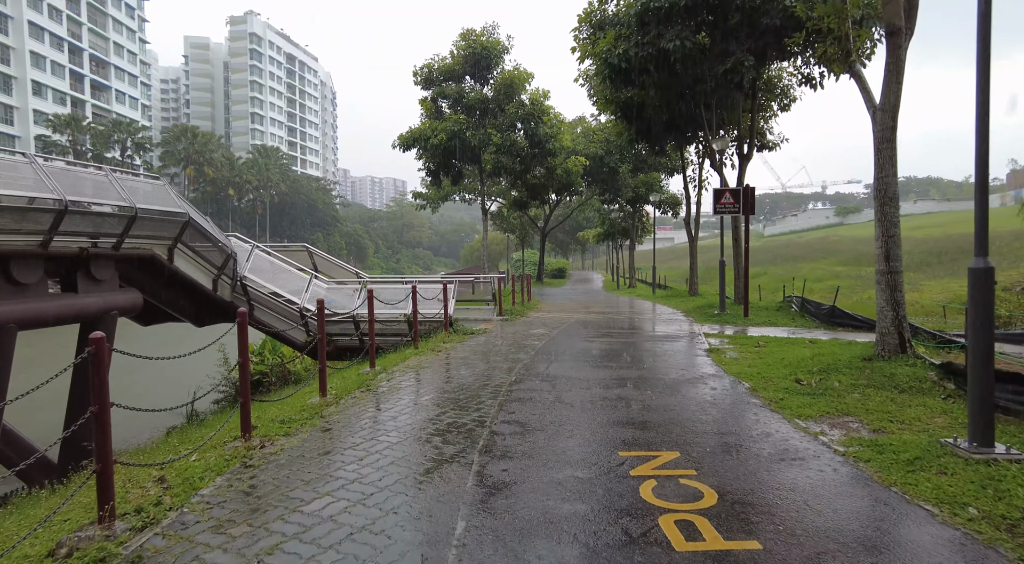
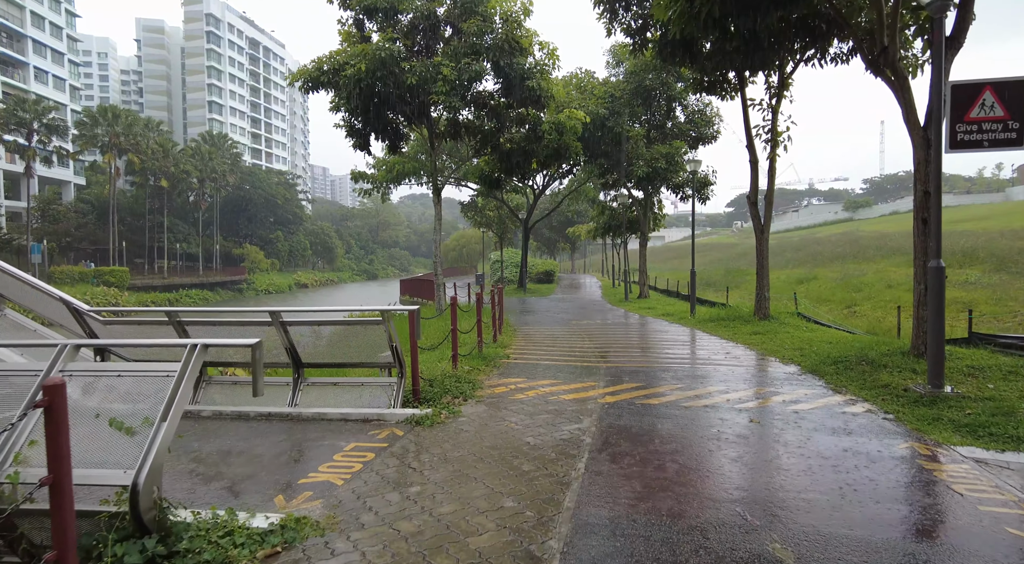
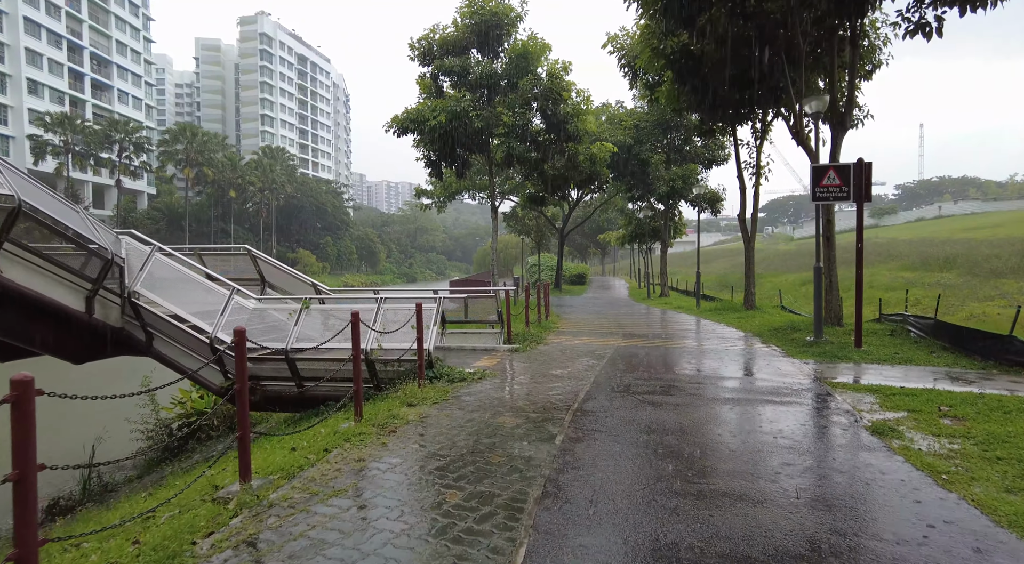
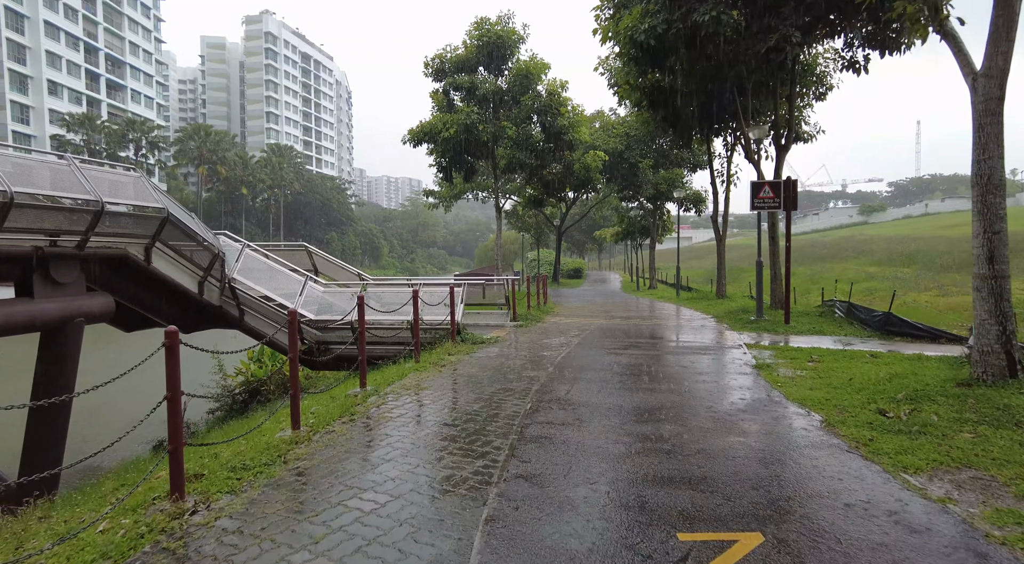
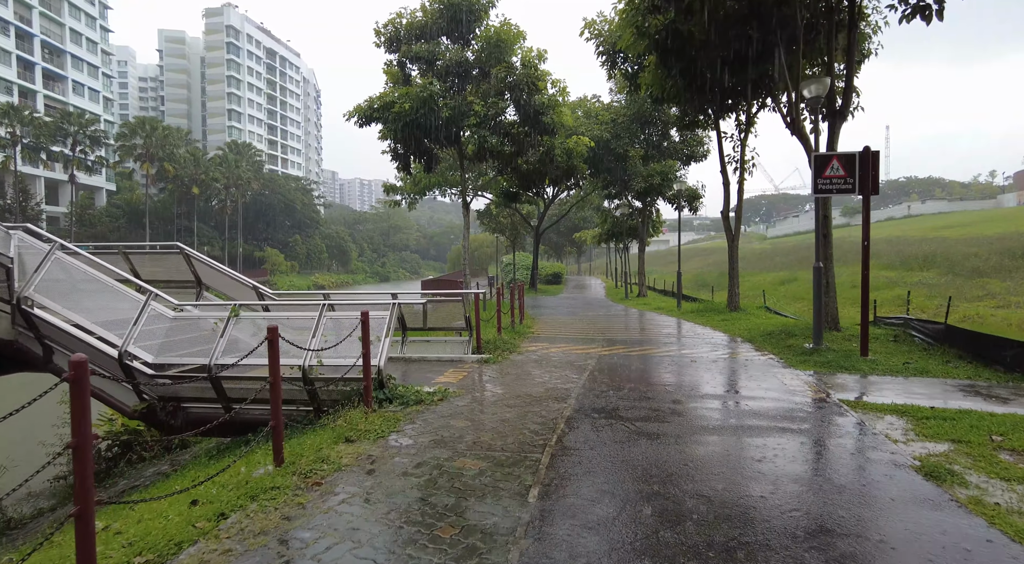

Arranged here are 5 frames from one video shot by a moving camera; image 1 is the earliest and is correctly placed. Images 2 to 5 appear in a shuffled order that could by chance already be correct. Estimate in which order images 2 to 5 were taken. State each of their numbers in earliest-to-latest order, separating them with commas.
4, 3, 5, 2
